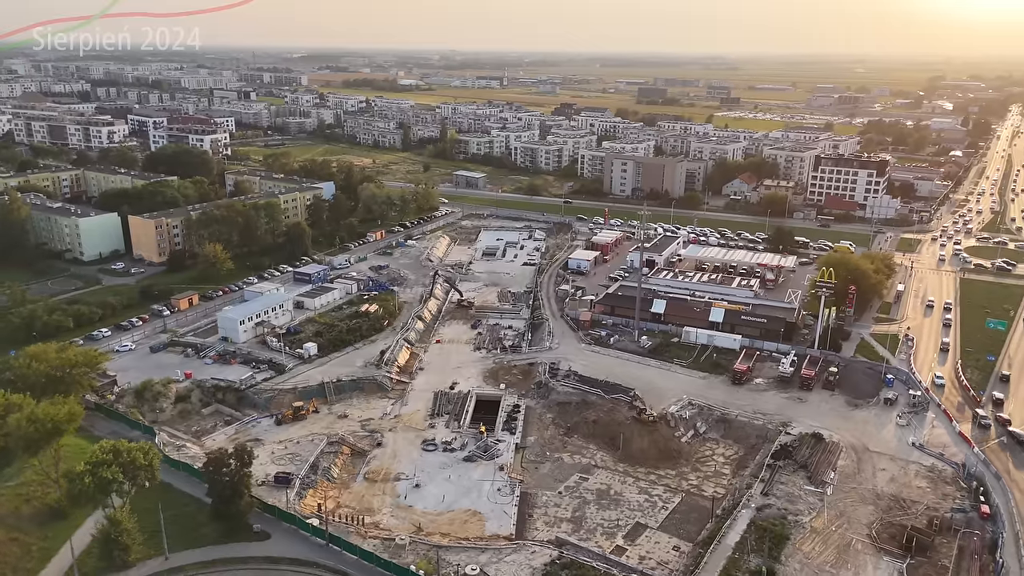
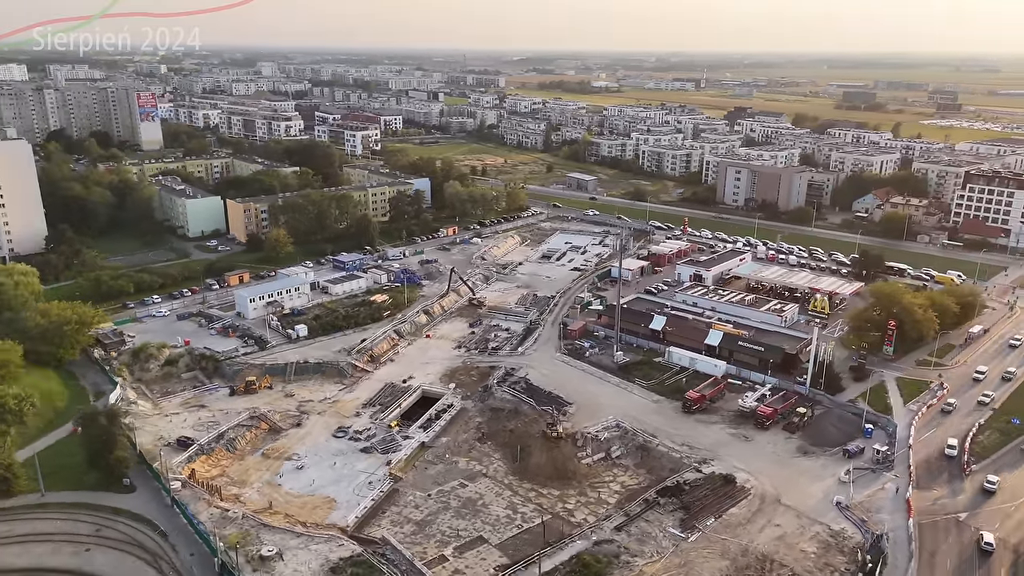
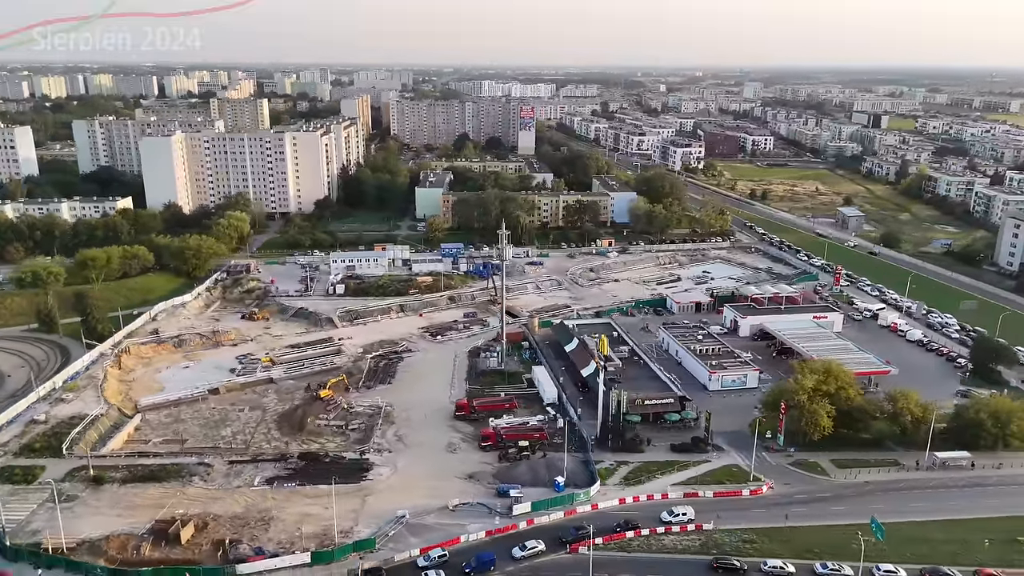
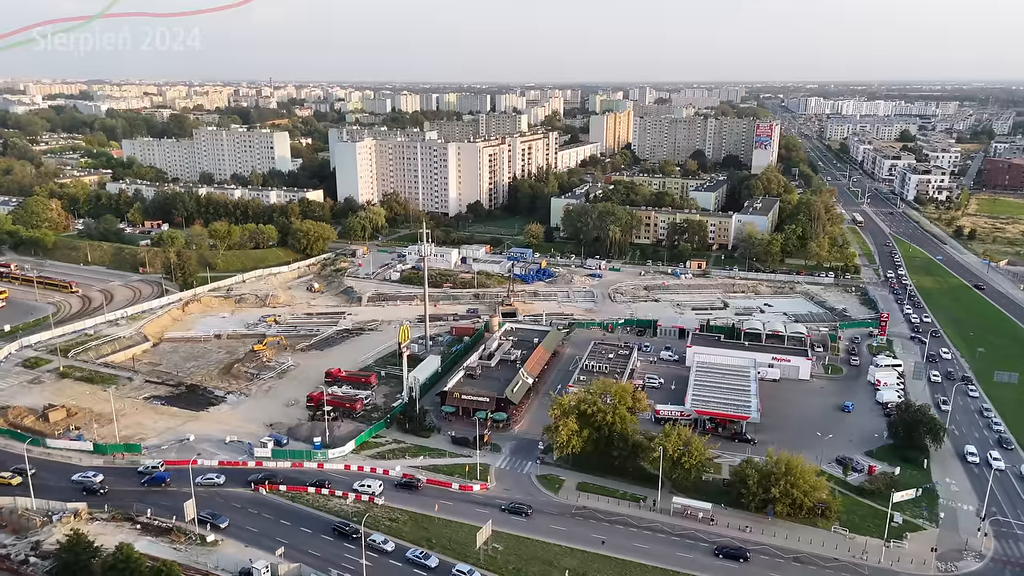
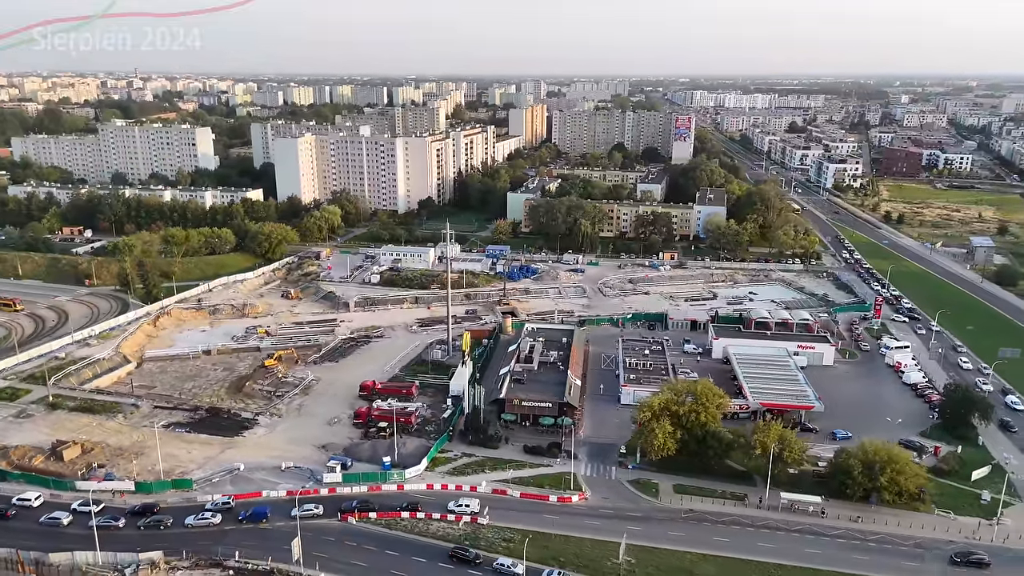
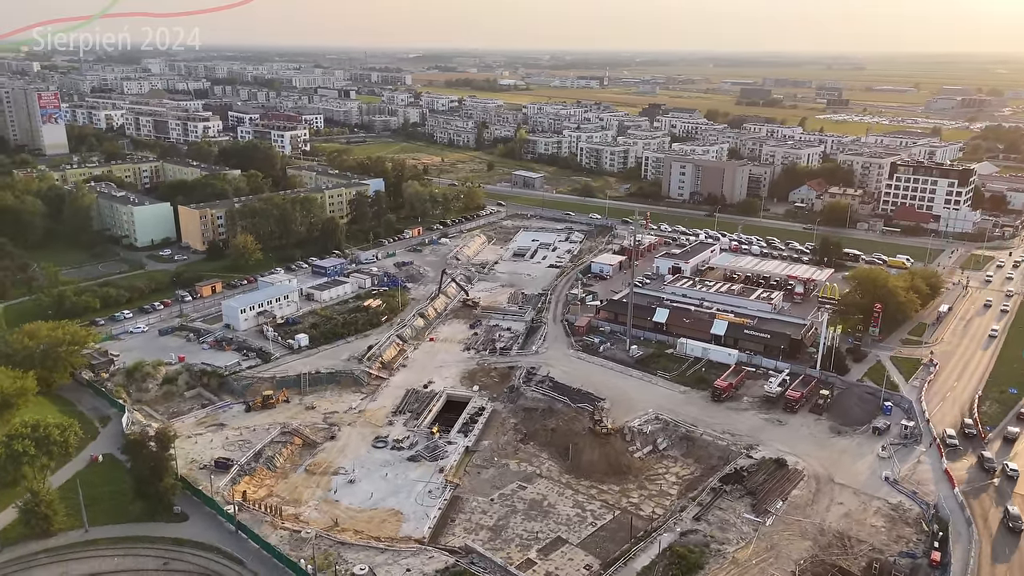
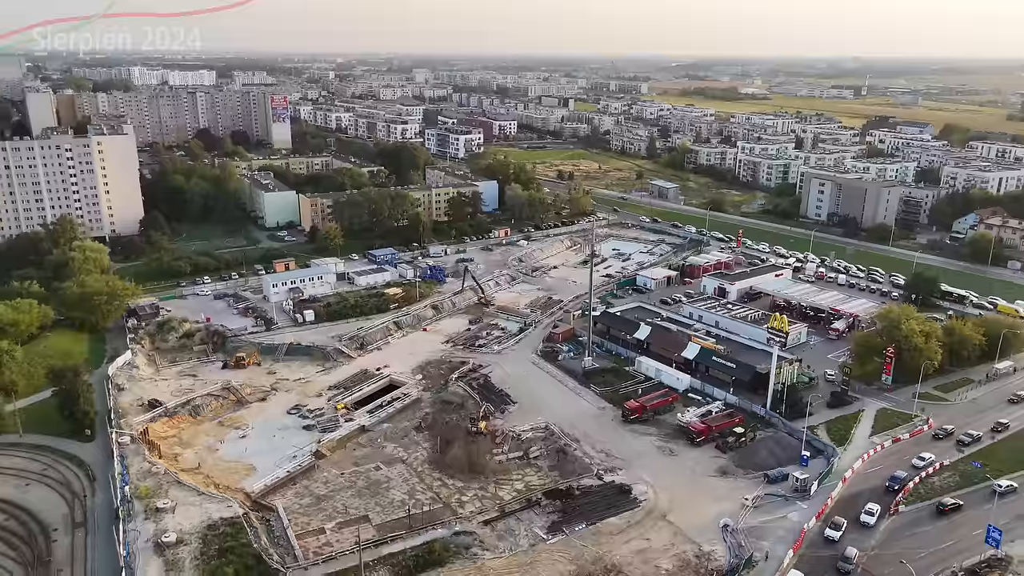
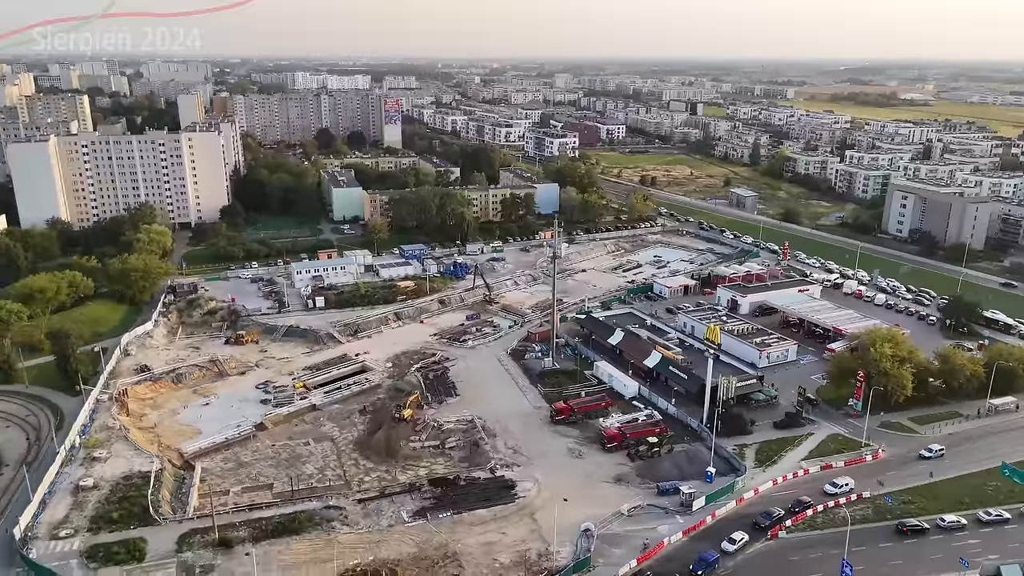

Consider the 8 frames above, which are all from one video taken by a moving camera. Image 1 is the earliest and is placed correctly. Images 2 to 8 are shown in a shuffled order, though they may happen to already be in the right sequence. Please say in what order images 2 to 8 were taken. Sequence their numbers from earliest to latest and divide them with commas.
6, 2, 7, 8, 3, 5, 4
